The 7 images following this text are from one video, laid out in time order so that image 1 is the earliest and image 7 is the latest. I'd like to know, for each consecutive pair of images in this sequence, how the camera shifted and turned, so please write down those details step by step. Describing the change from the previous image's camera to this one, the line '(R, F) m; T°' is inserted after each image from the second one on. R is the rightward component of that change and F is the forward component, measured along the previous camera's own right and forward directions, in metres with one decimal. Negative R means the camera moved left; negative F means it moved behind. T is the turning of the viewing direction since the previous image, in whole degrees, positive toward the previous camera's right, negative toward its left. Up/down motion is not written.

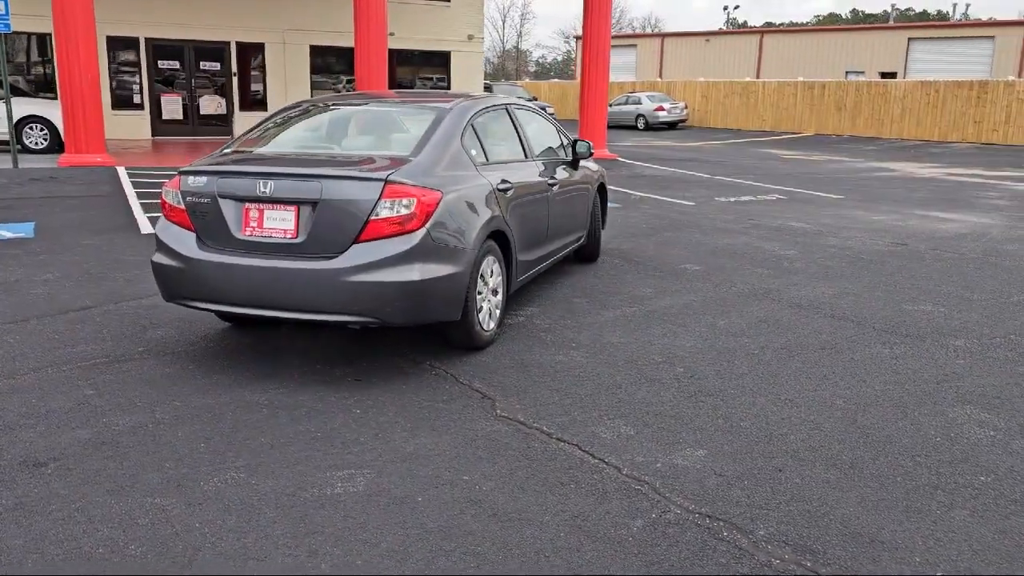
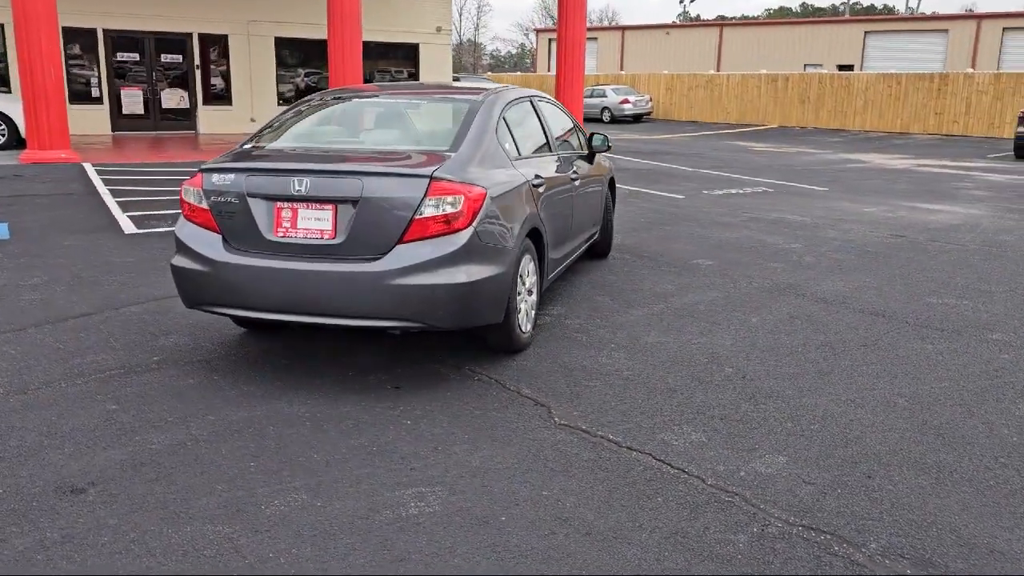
(-0.5, +0.2) m; +3°
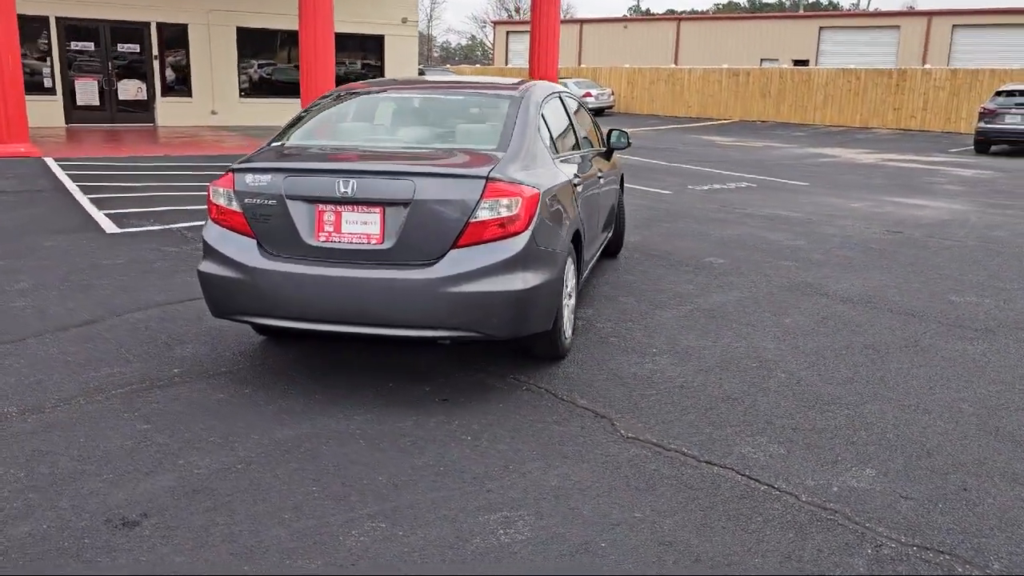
(-0.5, +0.2) m; +3°
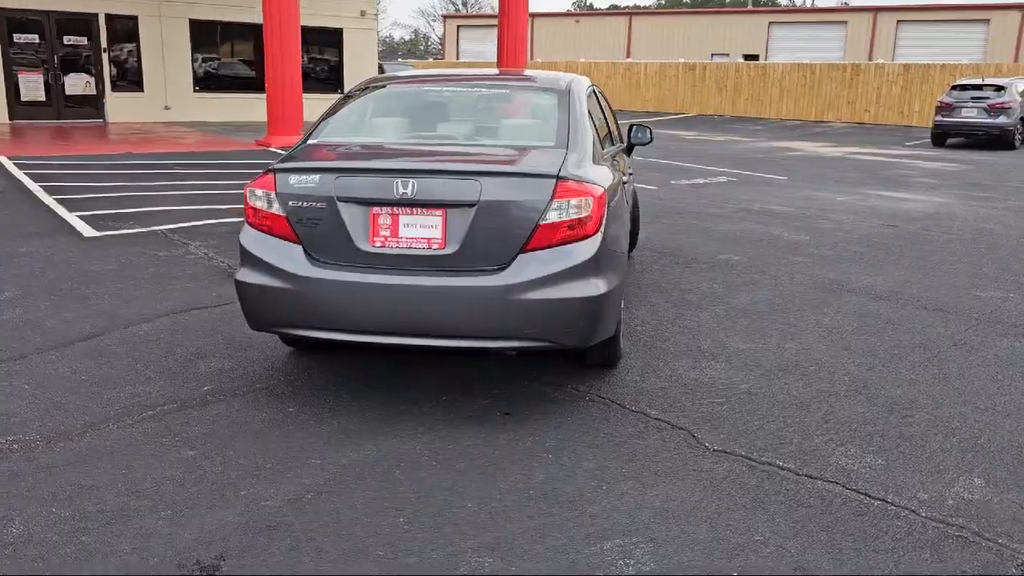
(-0.6, +0.3) m; +4°
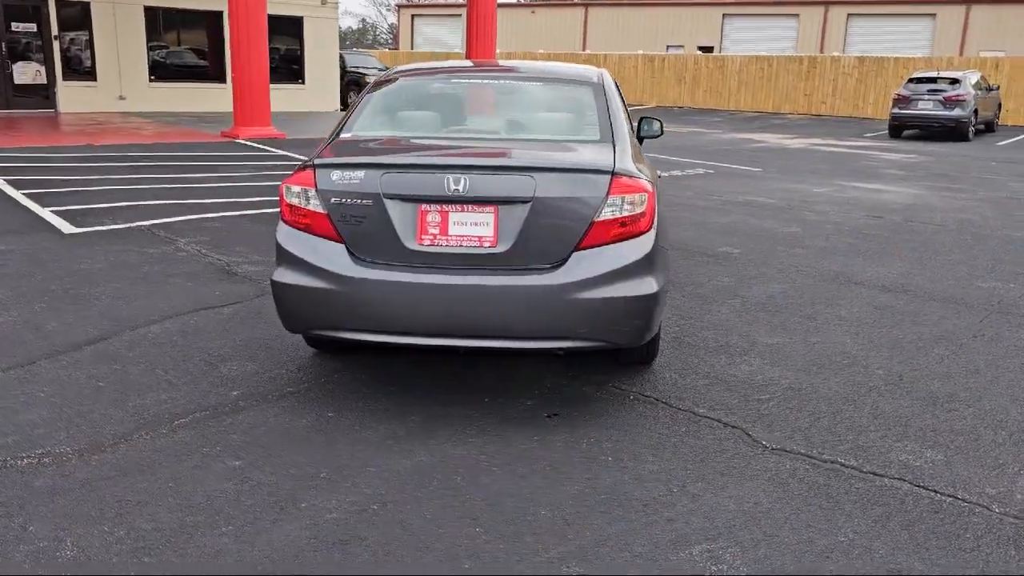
(-0.4, +0.1) m; +3°
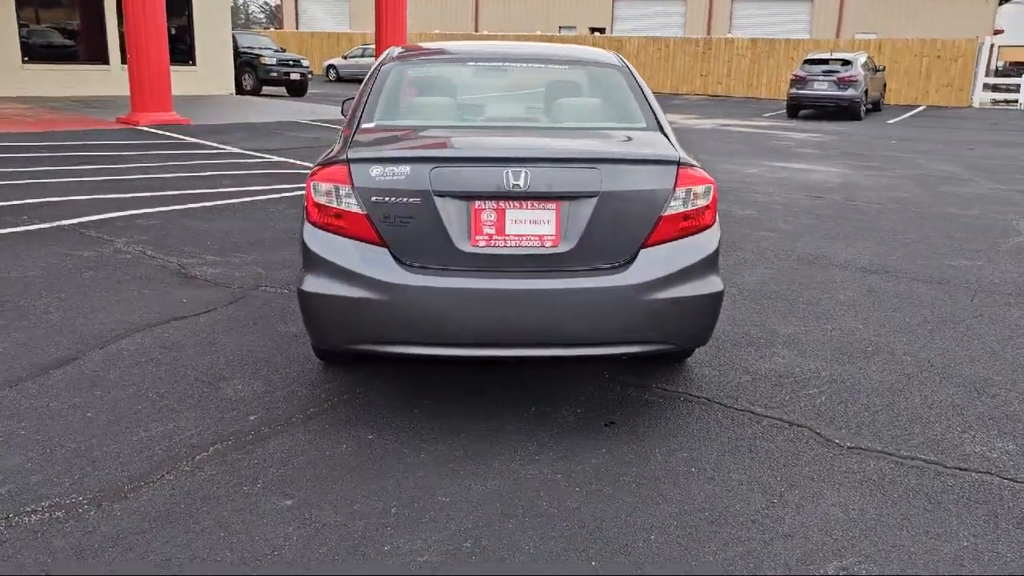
(-0.7, +0.3) m; +8°
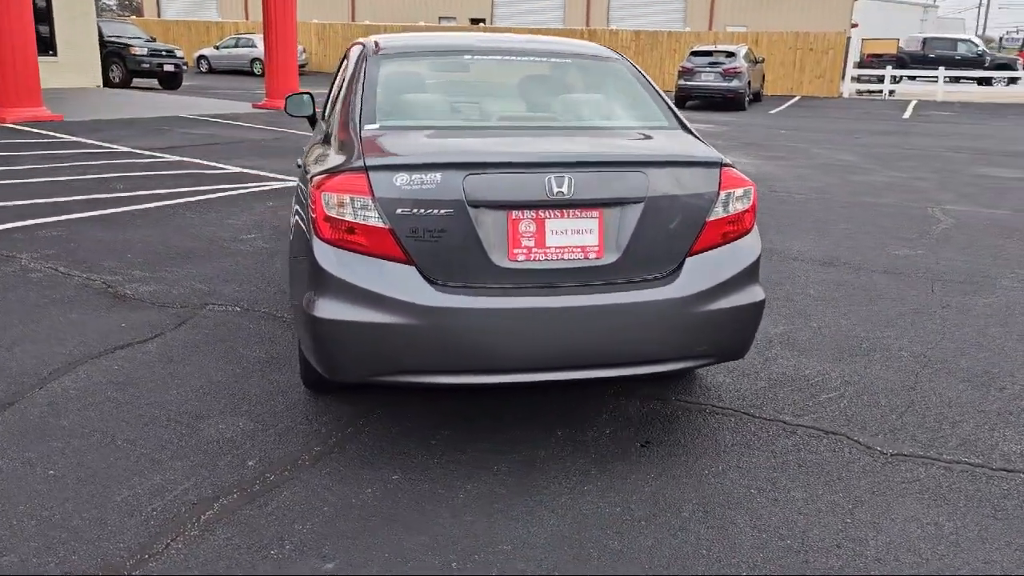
(-0.6, +0.4) m; +8°
